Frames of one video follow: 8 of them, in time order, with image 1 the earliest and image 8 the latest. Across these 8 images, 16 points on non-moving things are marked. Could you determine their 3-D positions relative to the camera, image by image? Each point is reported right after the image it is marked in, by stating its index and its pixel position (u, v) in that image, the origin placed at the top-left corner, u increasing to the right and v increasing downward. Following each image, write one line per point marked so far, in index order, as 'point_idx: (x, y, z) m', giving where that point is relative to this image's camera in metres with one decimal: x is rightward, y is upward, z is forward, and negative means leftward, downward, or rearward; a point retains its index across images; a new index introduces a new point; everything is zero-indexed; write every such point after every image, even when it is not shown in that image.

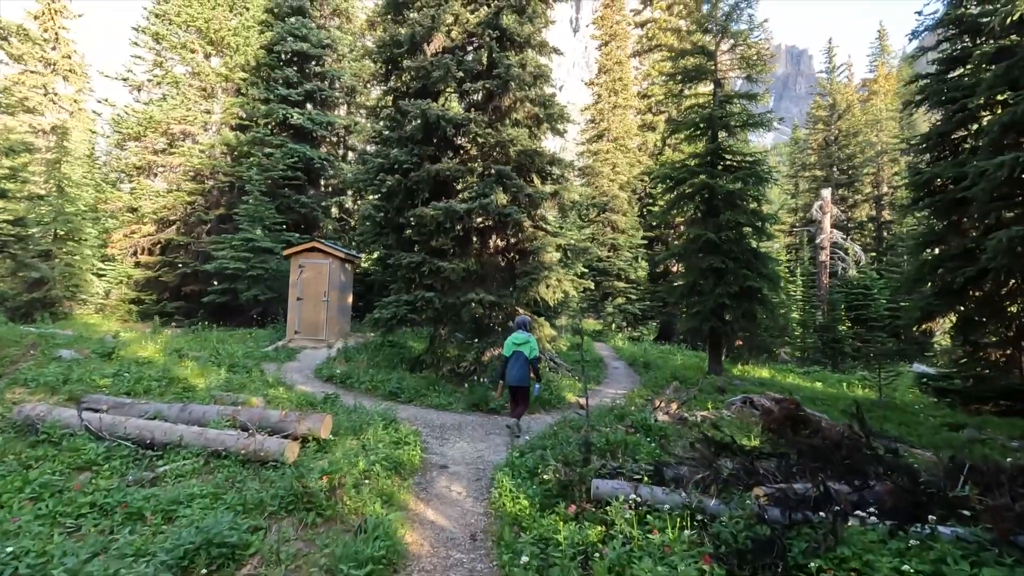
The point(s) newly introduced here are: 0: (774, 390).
0: (+5.7, -2.2, +11.6) m
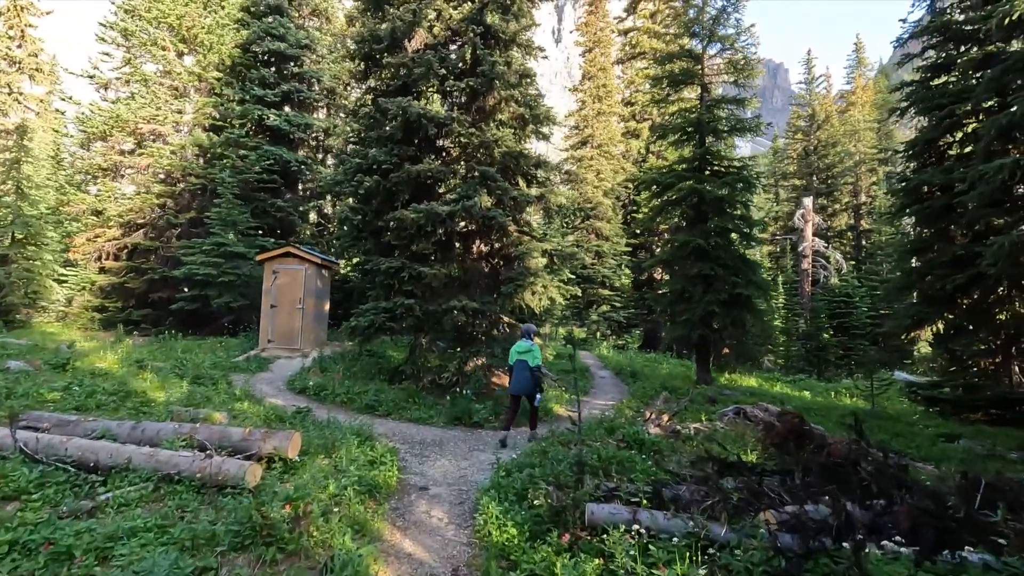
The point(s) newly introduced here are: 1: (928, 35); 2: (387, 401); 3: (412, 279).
0: (+5.3, -2.3, +11.3) m
1: (+10.2, +6.2, +13.2) m
2: (-2.1, -1.9, +9.3) m
3: (-1.9, +0.2, +10.2) m
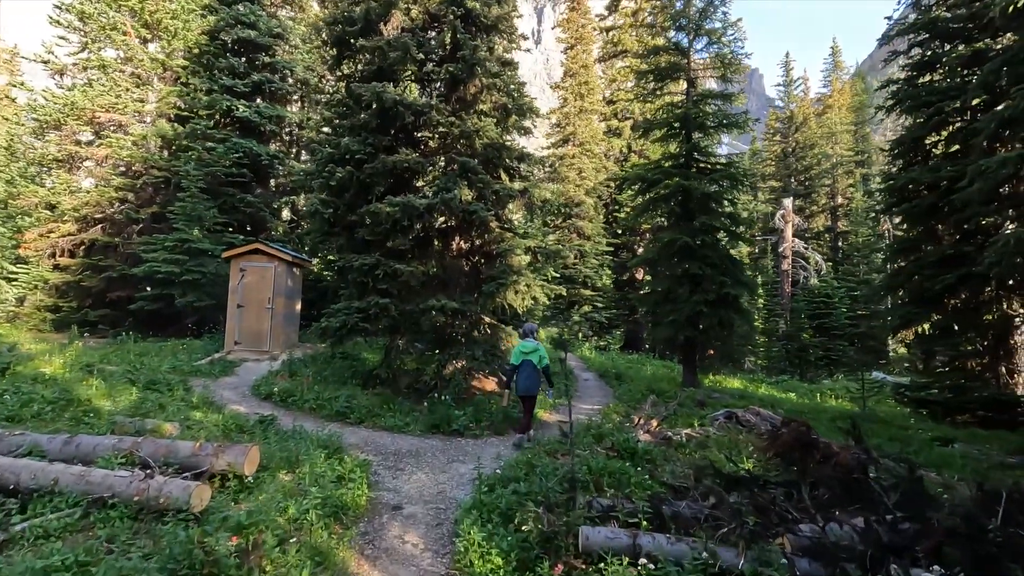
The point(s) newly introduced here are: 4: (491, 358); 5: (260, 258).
0: (+4.9, -2.3, +11.0) m
1: (+9.7, +6.2, +13.1) m
2: (-2.4, -1.9, +8.7) m
3: (-2.2, +0.2, +9.6) m
4: (-0.4, -1.3, +9.8) m
5: (-6.5, +0.8, +13.8) m
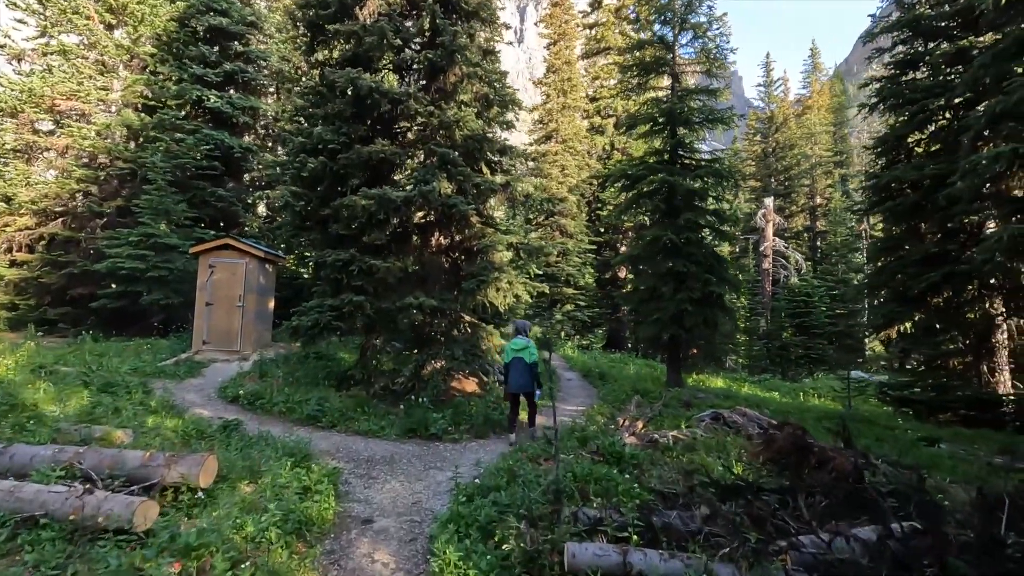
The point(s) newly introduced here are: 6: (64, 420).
0: (+4.6, -2.3, +10.8) m
1: (+9.3, +6.2, +13.0) m
2: (-2.7, -1.9, +8.2) m
3: (-2.5, +0.2, +9.2) m
4: (-0.7, -1.2, +9.4) m
5: (-6.9, +0.8, +13.2) m
6: (-5.2, -1.5, +6.2) m
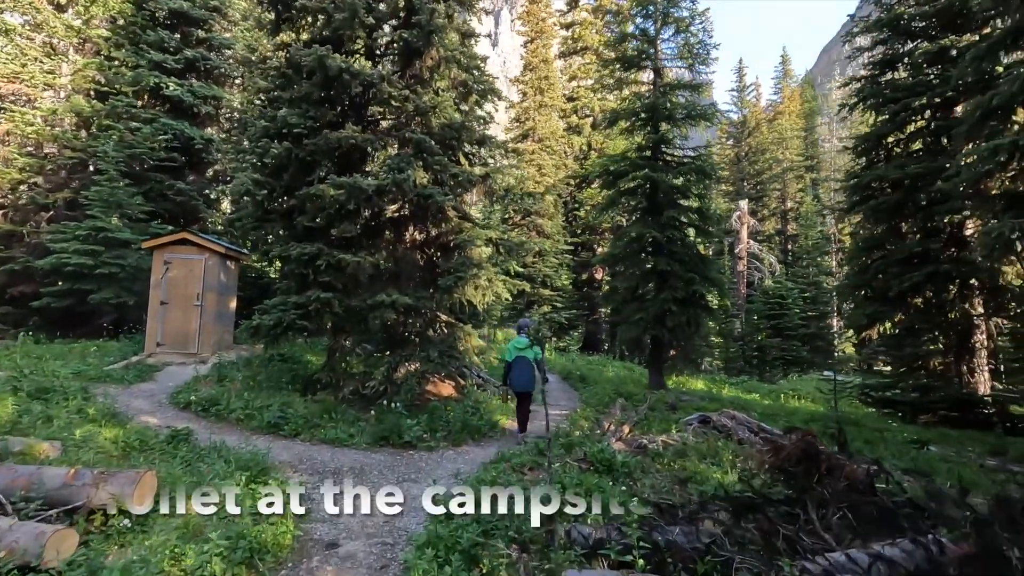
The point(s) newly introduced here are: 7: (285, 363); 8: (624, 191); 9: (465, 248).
0: (+4.2, -2.3, +10.5) m
1: (+8.8, +6.2, +13.0) m
2: (-3.0, -1.8, +7.5) m
3: (-2.9, +0.3, +8.5) m
4: (-1.1, -1.2, +8.8) m
5: (-7.4, +0.9, +12.4) m
6: (-5.3, -1.4, +5.4) m
7: (-4.4, -1.5, +10.4) m
8: (+2.7, +2.3, +13.0) m
9: (-0.8, +0.7, +9.0) m
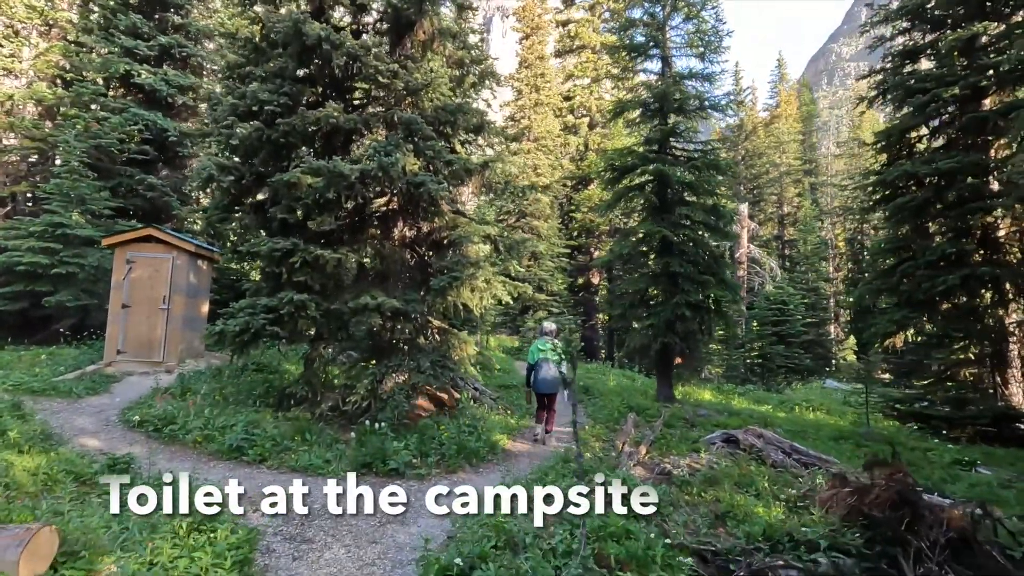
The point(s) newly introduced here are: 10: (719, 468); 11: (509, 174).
0: (+4.1, -2.3, +9.5) m
1: (+8.8, +6.1, +12.2) m
2: (-3.0, -1.8, +6.5) m
3: (-2.8, +0.3, +7.5) m
4: (-1.0, -1.2, +7.8) m
5: (-7.5, +0.8, +11.2) m
6: (-5.2, -1.4, +4.3) m
7: (-4.4, -1.5, +9.4) m
8: (+2.6, +2.2, +12.1) m
9: (-0.8, +0.6, +8.0) m
10: (+2.6, -2.2, +6.7) m
11: (0.0, +1.8, +8.6) m
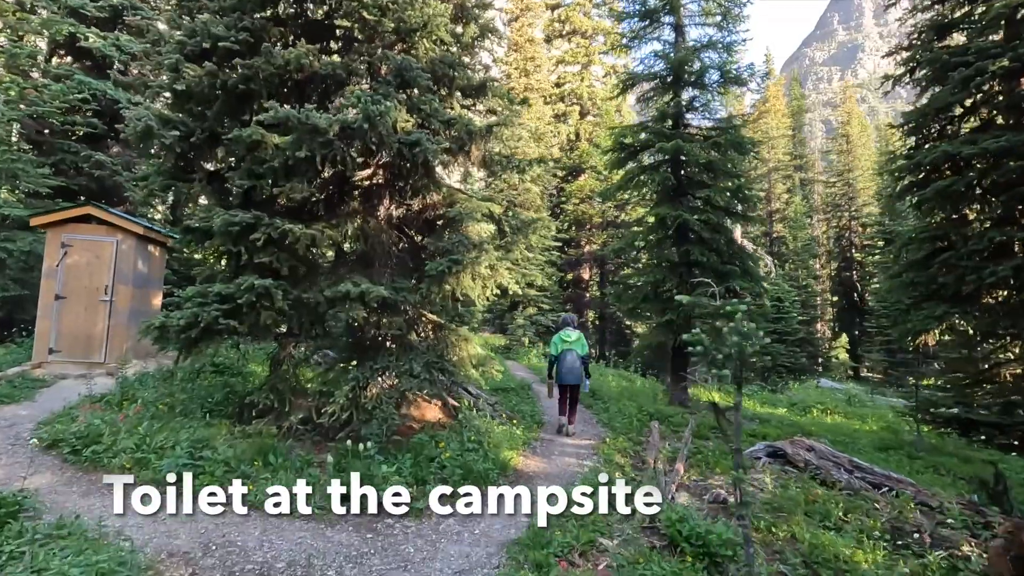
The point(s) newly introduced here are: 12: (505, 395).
0: (+4.2, -2.2, +8.4) m
1: (+8.8, +6.2, +11.2) m
2: (-2.8, -1.6, +5.1) m
3: (-2.7, +0.5, +6.1) m
4: (-0.9, -1.0, +6.5) m
5: (-7.5, +1.1, +9.6) m
6: (-5.0, -1.2, +2.8) m
7: (-4.3, -1.3, +7.9) m
8: (+2.6, +2.4, +10.9) m
9: (-0.6, +0.8, +6.7) m
10: (+2.7, -2.1, +5.5) m
11: (+0.1, +2.0, +7.3) m
12: (-0.1, -1.9, +9.7) m
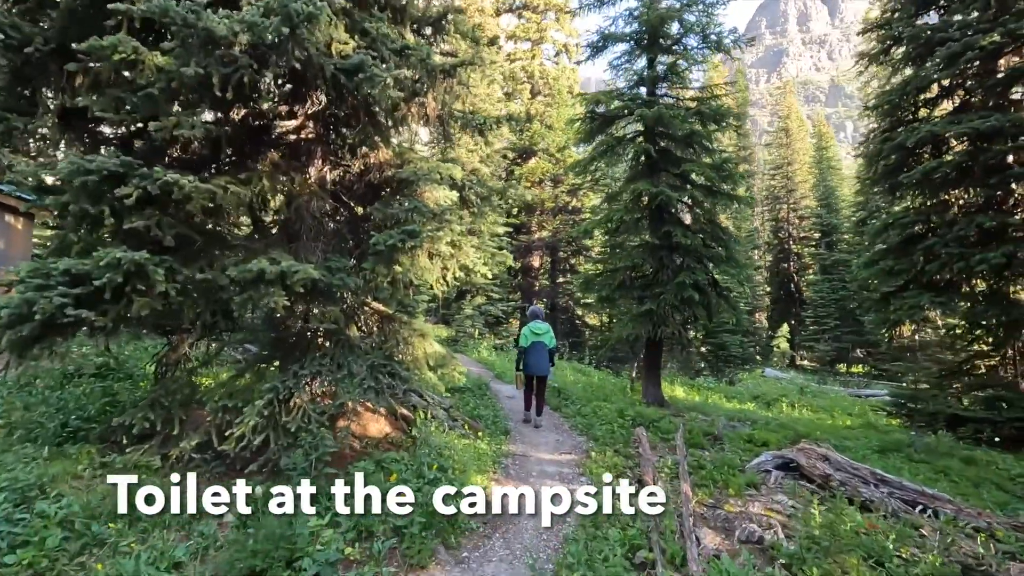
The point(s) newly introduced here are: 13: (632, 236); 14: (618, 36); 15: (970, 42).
0: (+3.7, -2.0, +7.5) m
1: (+7.9, +6.4, +10.7) m
2: (-2.9, -1.5, +3.4) m
3: (-2.9, +0.6, +4.4) m
4: (-1.2, -0.9, +5.0) m
5: (-8.0, +1.3, +7.4) m
6: (-4.8, -1.1, +0.9) m
7: (-4.7, -1.1, +6.0) m
8: (+1.8, +2.6, +9.7) m
9: (-0.9, +1.0, +5.2) m
10: (+2.5, -1.9, +4.5) m
11: (-0.3, +2.2, +5.8) m
12: (-0.8, -1.7, +8.3) m
13: (+2.1, +1.0, +9.4) m
14: (+2.0, +4.7, +9.9) m
15: (+8.1, +4.3, +9.9) m
